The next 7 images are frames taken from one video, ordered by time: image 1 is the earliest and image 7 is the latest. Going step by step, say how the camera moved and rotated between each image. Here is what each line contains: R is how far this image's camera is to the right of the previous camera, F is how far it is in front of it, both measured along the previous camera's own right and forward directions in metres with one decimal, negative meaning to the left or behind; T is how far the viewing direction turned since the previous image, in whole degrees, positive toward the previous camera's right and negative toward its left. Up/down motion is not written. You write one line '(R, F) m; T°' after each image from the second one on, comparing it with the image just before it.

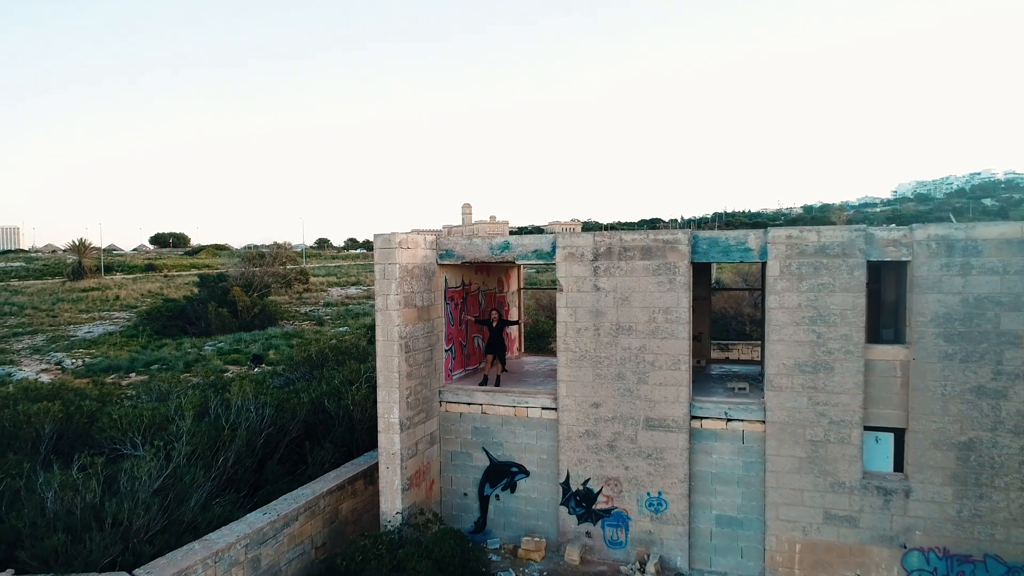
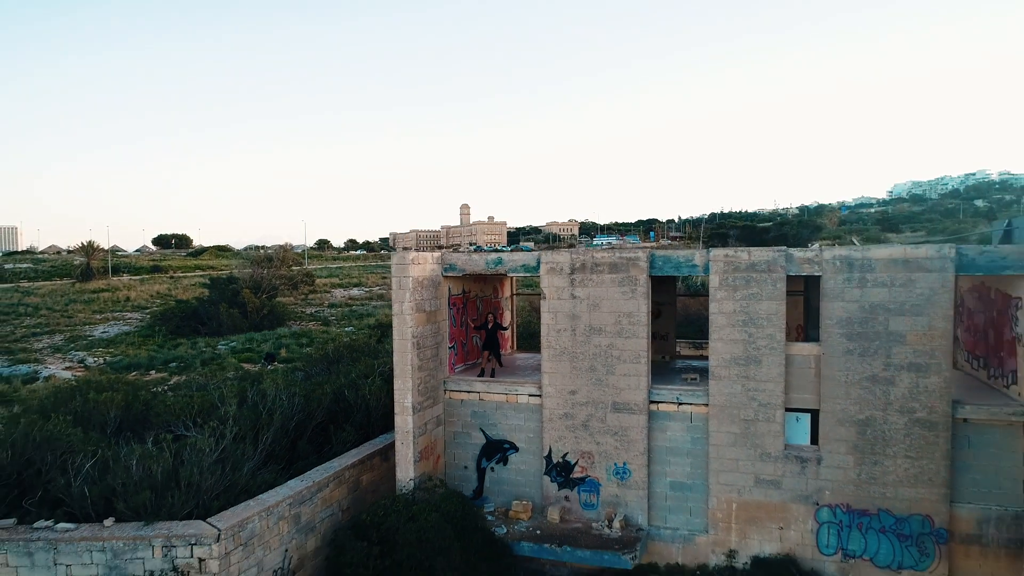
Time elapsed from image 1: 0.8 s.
(+0.1, -1.5) m; 0°
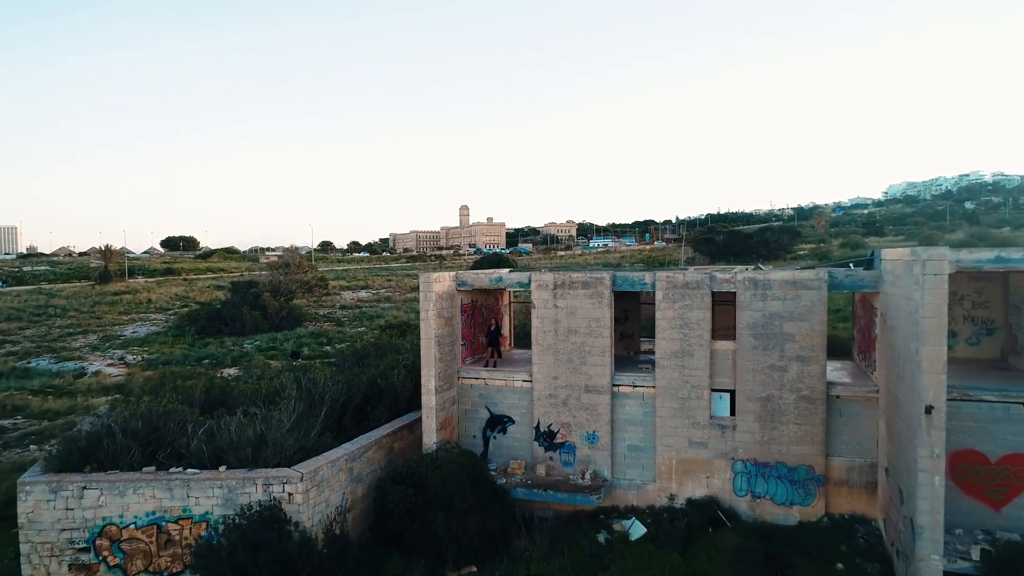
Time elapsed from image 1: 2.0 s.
(0.0, -2.8) m; 0°
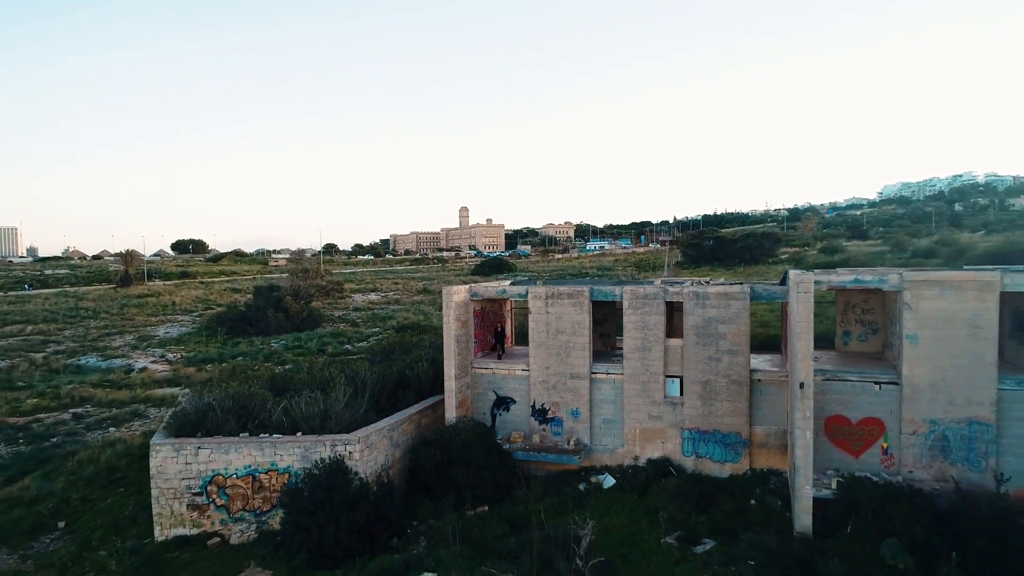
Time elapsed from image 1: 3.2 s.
(0.0, -3.3) m; 0°
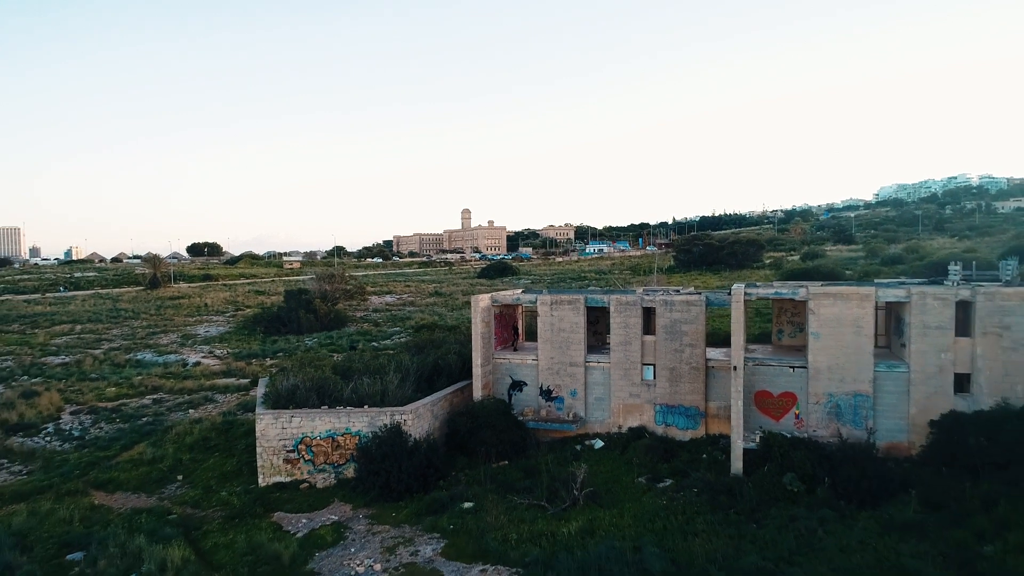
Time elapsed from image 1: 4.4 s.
(-0.3, -4.3) m; 0°
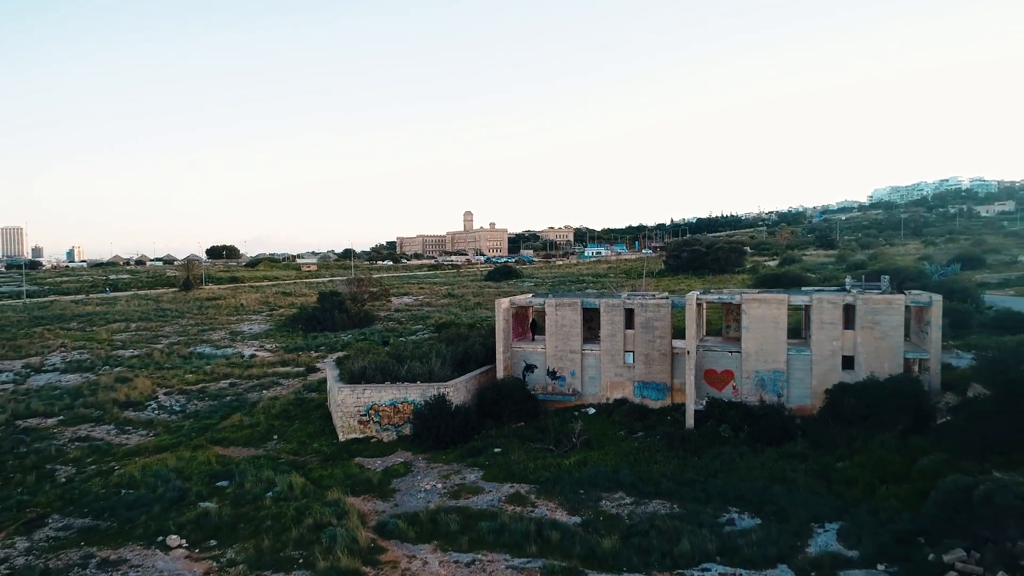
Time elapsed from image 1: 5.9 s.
(-0.4, -6.0) m; 0°
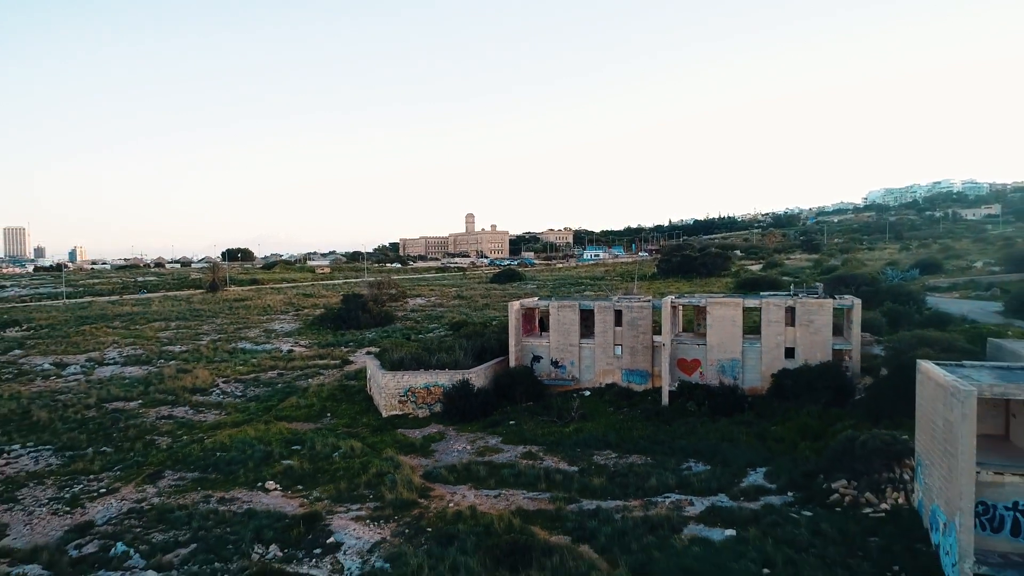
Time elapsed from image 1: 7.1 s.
(-0.4, -5.4) m; 0°
